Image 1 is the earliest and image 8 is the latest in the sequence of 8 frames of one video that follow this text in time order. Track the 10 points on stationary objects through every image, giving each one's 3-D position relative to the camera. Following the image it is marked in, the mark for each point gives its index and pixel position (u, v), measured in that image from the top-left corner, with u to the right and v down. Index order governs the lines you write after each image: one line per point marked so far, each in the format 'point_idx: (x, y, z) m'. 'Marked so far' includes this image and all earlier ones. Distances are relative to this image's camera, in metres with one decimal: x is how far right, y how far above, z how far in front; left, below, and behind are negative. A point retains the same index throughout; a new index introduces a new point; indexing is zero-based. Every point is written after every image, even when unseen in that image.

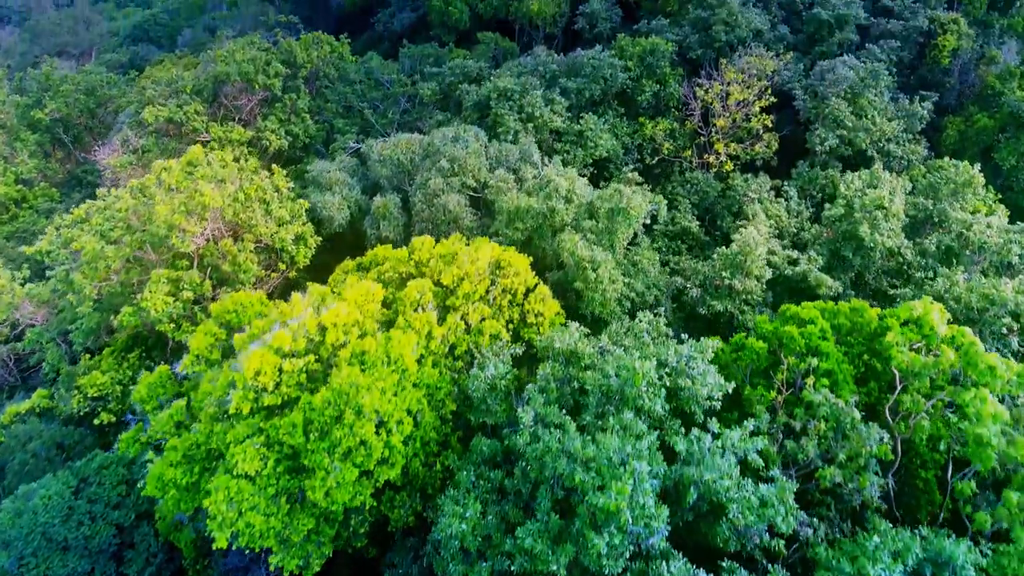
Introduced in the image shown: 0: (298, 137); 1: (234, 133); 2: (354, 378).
0: (-6.7, +4.6, +20.3) m
1: (-8.0, +4.5, +18.8) m
2: (-1.8, -1.1, +7.6) m
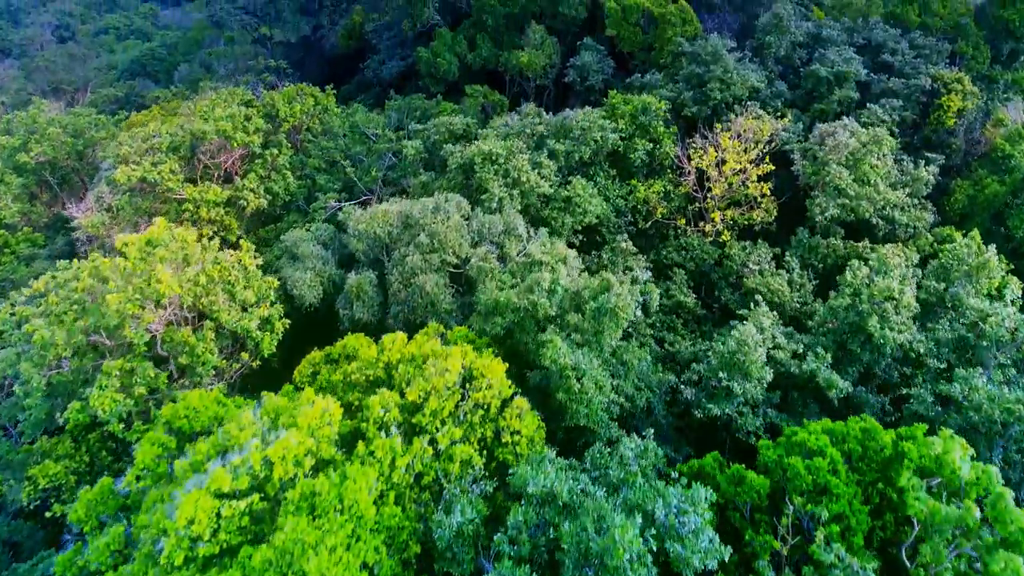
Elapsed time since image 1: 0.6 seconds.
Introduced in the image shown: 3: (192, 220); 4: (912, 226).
0: (-7.0, +2.7, +19.5) m
1: (-8.3, +2.6, +18.1) m
2: (-2.2, -2.5, +6.6) m
3: (-8.9, +1.9, +18.1) m
4: (+9.1, +1.4, +14.7) m
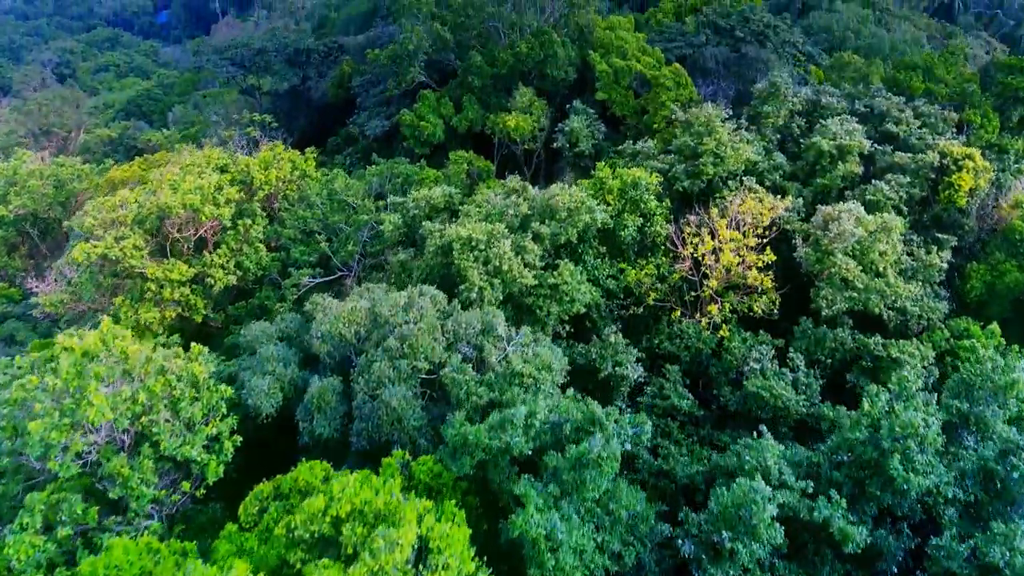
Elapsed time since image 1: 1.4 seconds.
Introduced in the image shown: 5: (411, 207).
0: (-7.4, +0.5, +18.4) m
1: (-8.8, +0.4, +17.0) m
2: (-2.6, -4.2, +5.3) m
3: (-9.3, -0.3, +17.0) m
4: (+8.7, -0.6, +13.6) m
5: (-2.7, +2.2, +17.4) m
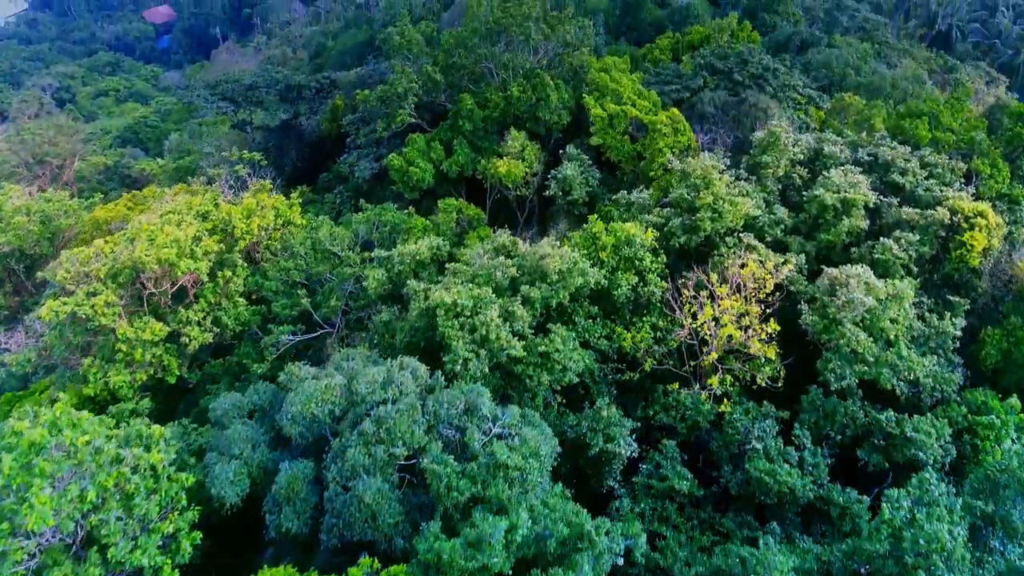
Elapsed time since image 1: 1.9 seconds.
0: (-7.7, -1.1, +17.6) m
1: (-9.0, -1.1, +16.1) m
2: (-2.8, -5.4, +4.4) m
3: (-9.6, -1.8, +16.2) m
4: (+8.4, -2.0, +12.7) m
5: (-3.0, +0.7, +16.6) m
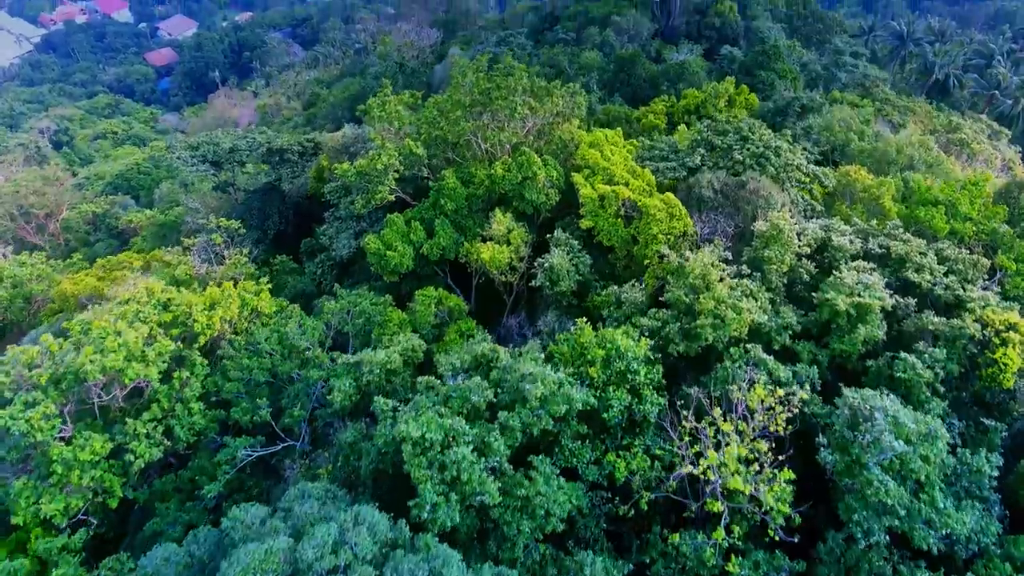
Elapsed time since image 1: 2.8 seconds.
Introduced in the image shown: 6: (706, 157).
0: (-8.1, -3.7, +16.0) m
1: (-9.5, -3.6, +14.5) m
2: (-3.2, -7.3, +2.5) m
3: (-10.0, -4.3, +14.5) m
4: (+8.0, -4.4, +11.1) m
5: (-3.4, -1.9, +15.1) m
6: (+5.9, +4.0, +19.9) m
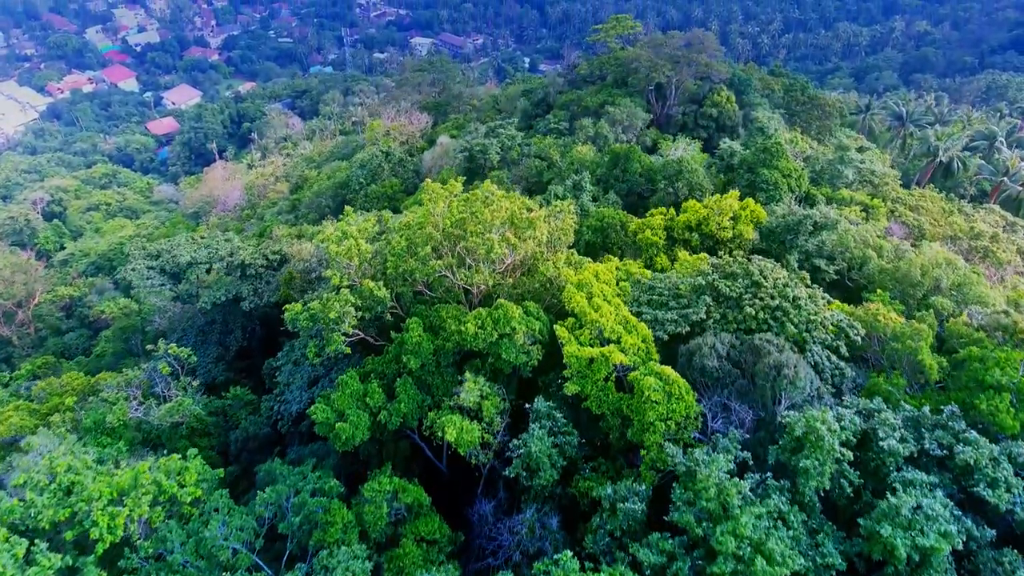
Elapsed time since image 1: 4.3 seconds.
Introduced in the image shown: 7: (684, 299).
0: (-8.8, -7.8, +12.5) m
1: (-10.1, -7.6, +11.0) m
2: (-3.9, -10.2, -1.2) m
3: (-10.7, -8.4, +11.0) m
4: (+7.3, -8.0, +7.5) m
5: (-4.0, -5.9, +11.7) m
6: (+5.3, -0.5, +17.0) m
7: (+4.7, -0.3, +17.7) m
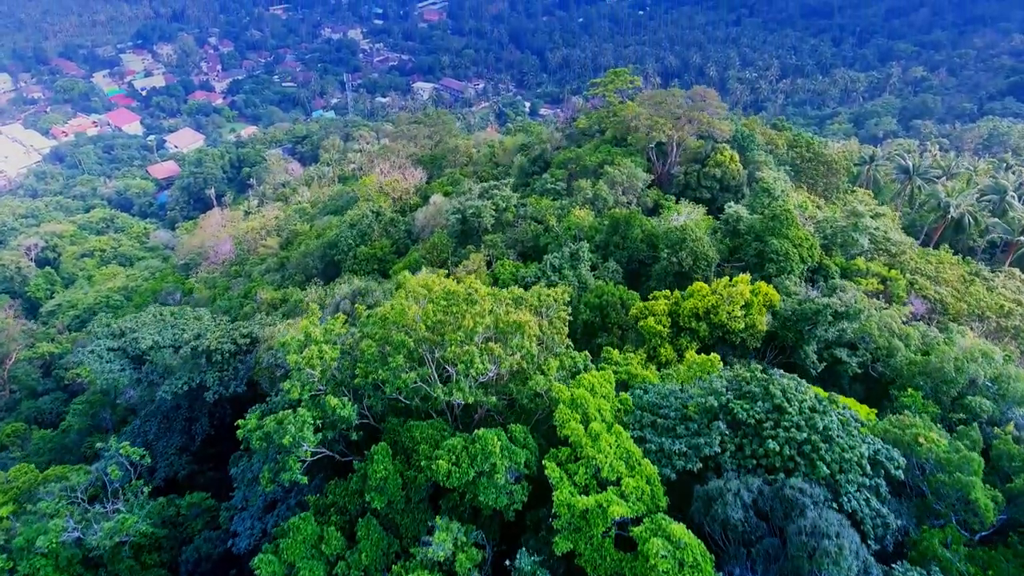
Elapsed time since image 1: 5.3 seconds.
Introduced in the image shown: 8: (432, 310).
0: (-9.2, -10.3, +9.7) m
1: (-10.5, -10.0, +8.2) m
2: (-4.3, -12.0, -4.2) m
3: (-11.1, -10.8, +8.1) m
4: (+6.9, -10.3, +4.7) m
5: (-4.5, -8.4, +9.0) m
6: (+4.9, -3.3, +14.6) m
7: (+4.3, -3.2, +15.3) m
8: (-2.1, -0.6, +17.6) m
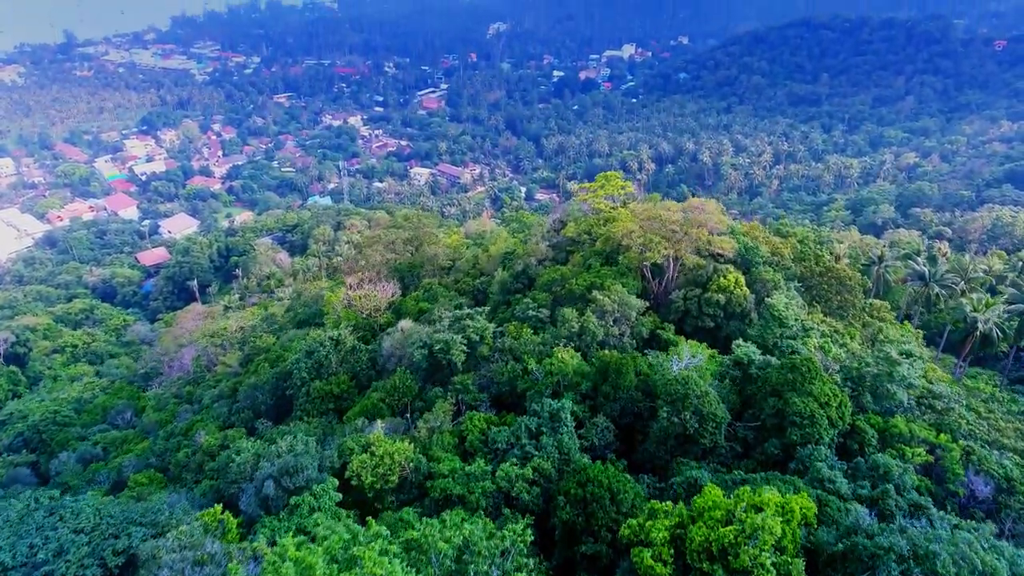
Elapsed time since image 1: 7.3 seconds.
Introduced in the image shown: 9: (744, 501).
0: (-10.5, -14.6, +2.7) m
1: (-11.9, -14.2, +1.3) m
2: (-5.6, -14.6, -11.2) m
3: (-12.4, -14.9, +1.1) m
4: (+5.6, -14.0, -2.2) m
5: (-5.8, -12.7, +2.3) m
6: (+3.5, -8.2, +8.4) m
7: (+3.0, -8.1, +9.1) m
8: (-3.5, -5.9, +11.7) m
9: (+6.4, -5.7, +17.6) m
